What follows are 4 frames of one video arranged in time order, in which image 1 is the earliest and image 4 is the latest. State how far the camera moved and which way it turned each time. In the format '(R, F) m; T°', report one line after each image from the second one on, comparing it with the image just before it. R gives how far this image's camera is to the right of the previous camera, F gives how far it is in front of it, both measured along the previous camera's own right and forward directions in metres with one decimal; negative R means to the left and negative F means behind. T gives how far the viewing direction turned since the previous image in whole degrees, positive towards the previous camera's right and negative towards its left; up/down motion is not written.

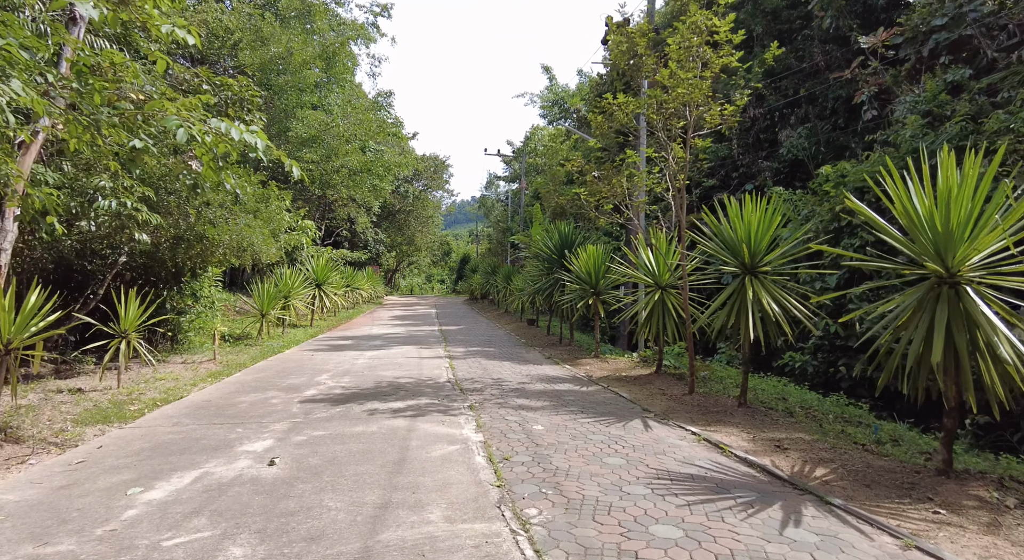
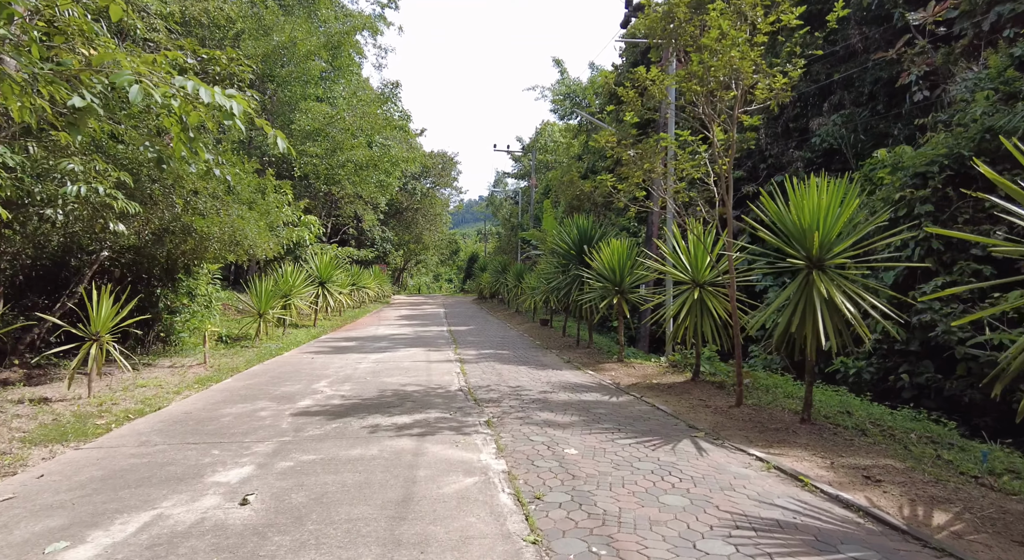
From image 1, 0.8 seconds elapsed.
(-0.2, +1.0) m; -1°
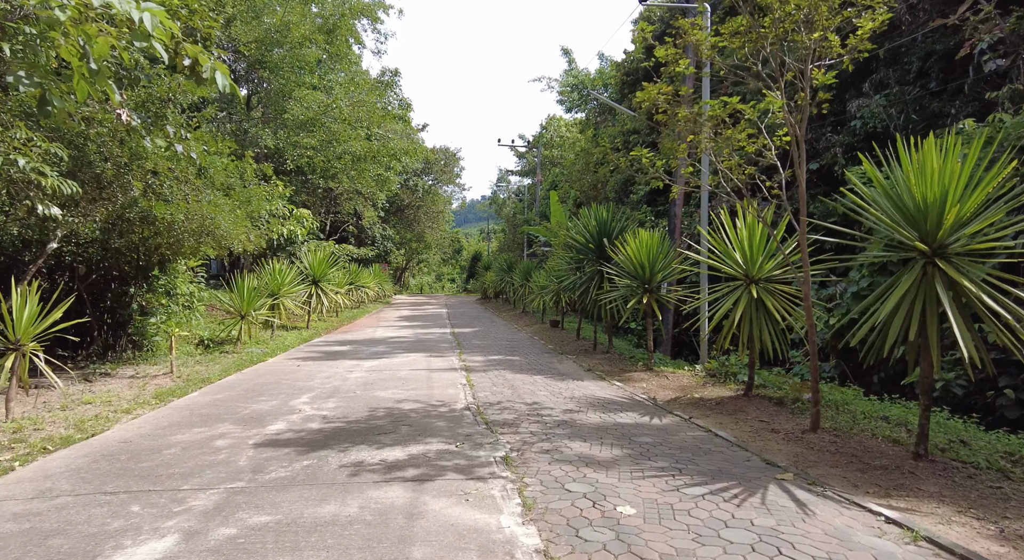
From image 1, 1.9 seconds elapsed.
(-0.2, +1.4) m; 0°
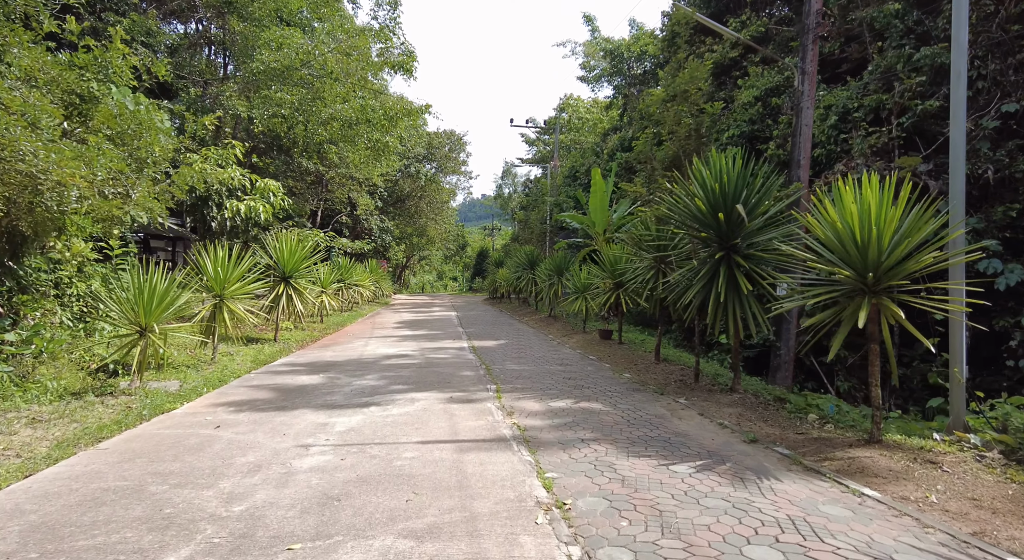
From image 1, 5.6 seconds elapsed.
(-0.8, +4.7) m; 0°
